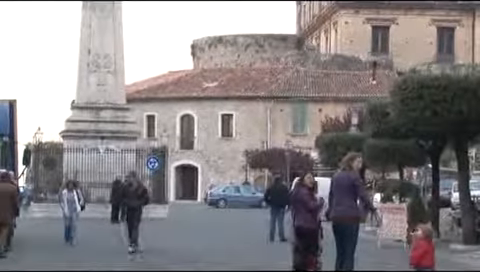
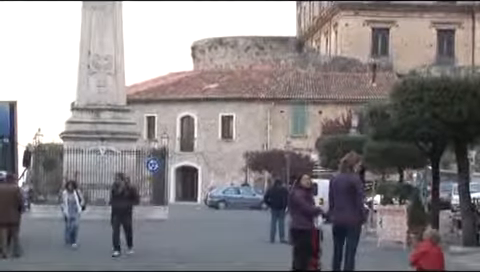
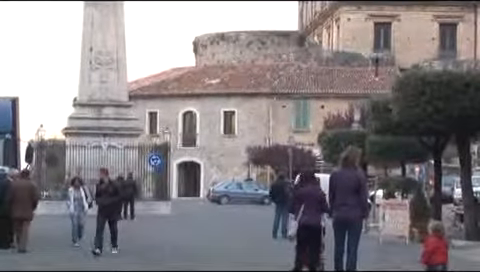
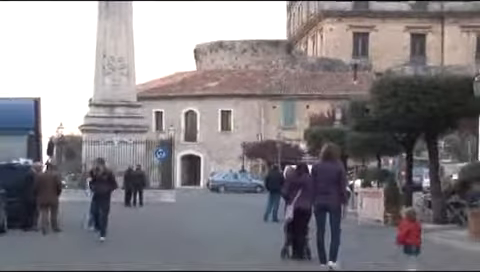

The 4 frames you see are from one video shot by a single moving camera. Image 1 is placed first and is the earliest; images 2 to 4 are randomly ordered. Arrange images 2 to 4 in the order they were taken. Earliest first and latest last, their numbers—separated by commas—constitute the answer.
2, 3, 4
